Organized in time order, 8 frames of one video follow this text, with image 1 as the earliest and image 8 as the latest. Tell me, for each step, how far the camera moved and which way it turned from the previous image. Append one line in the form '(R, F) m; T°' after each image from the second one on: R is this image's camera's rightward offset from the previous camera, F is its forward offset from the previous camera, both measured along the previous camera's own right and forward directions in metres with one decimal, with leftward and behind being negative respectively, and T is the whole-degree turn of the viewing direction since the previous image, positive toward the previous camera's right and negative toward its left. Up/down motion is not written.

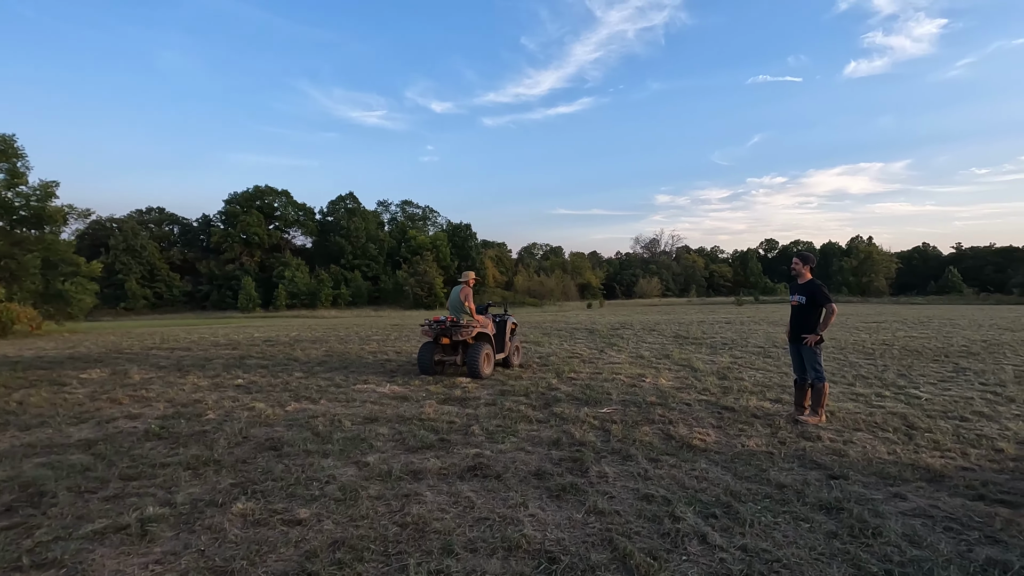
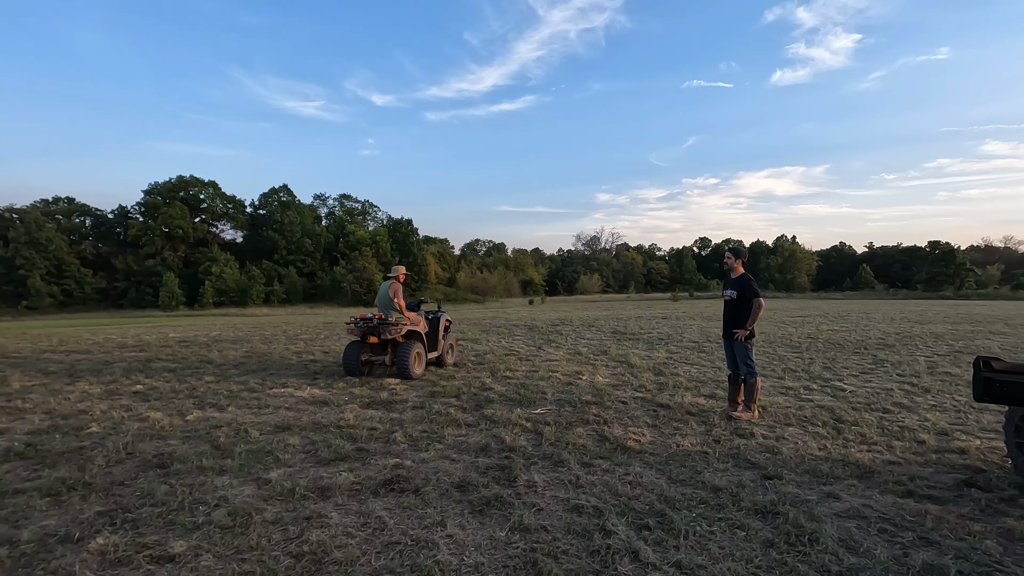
(+0.2, +0.3) m; +6°
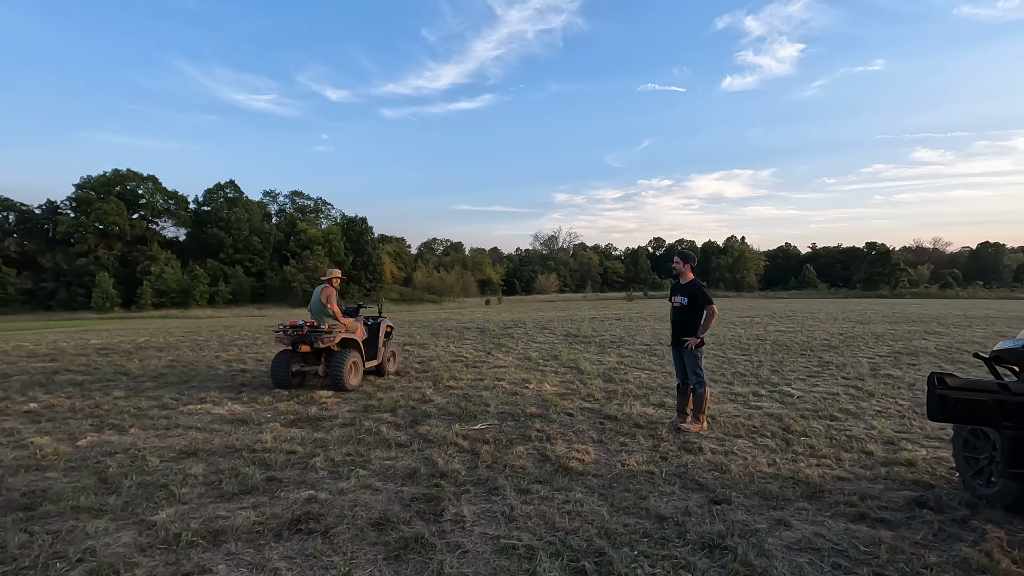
(+0.2, +0.4) m; +4°
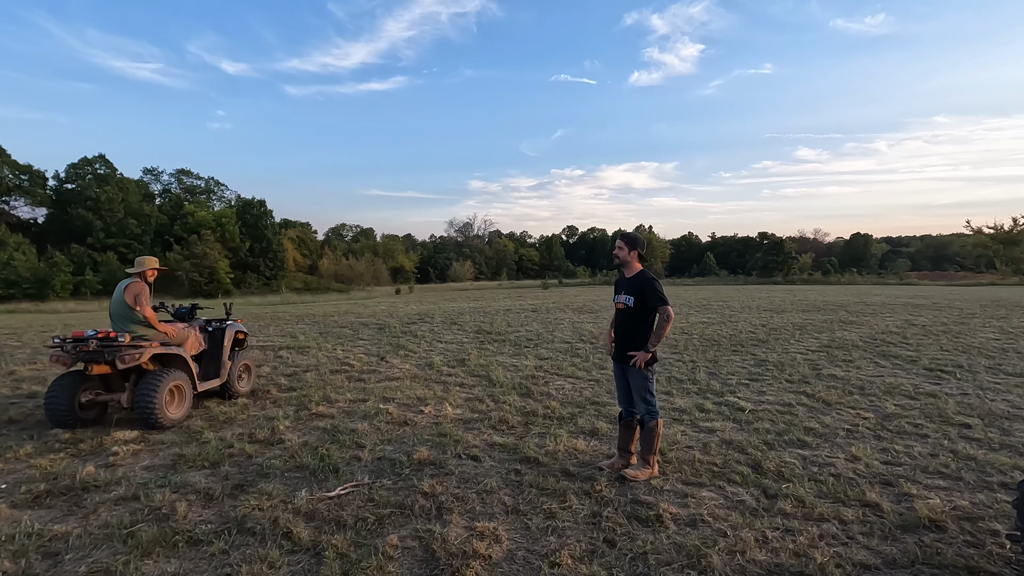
(+0.3, +1.5) m; +9°
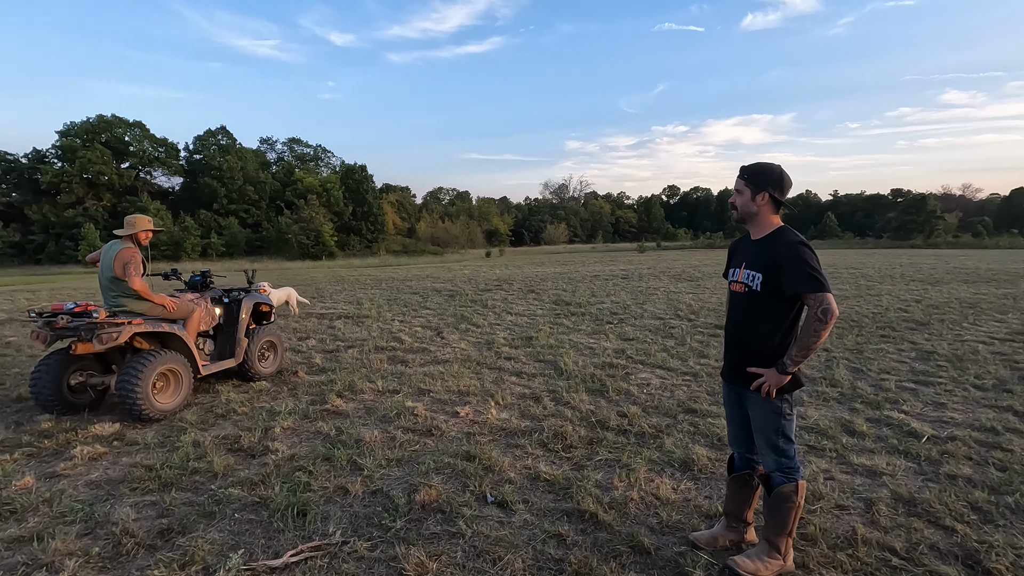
(+0.2, +1.4) m; -10°
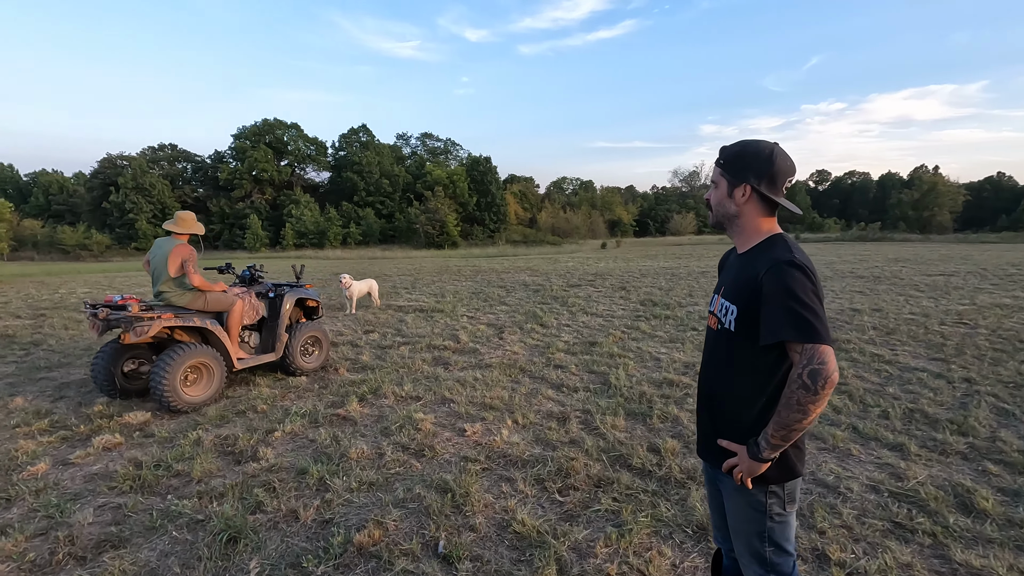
(+0.7, +0.6) m; -13°
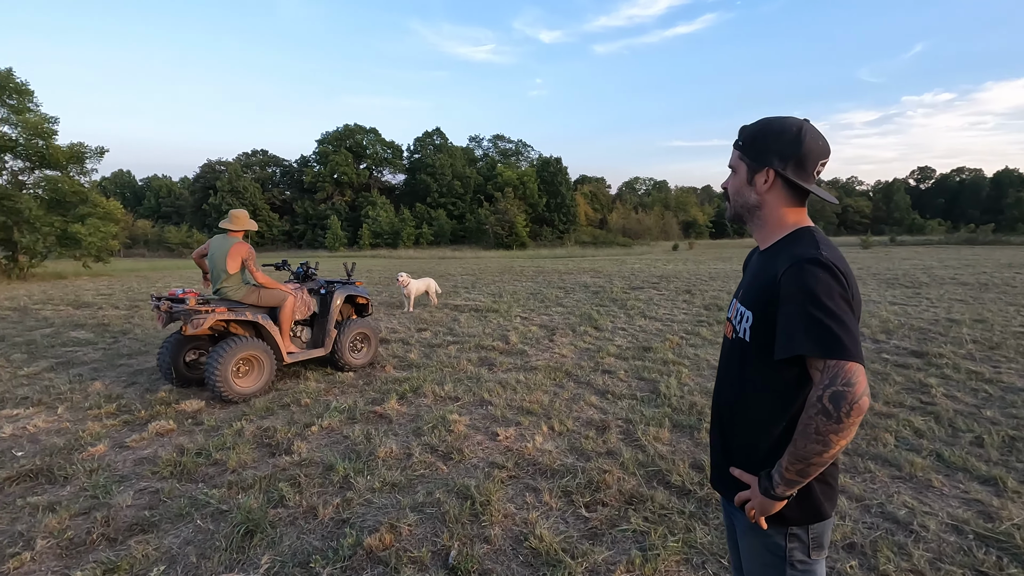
(+0.2, +0.2) m; -7°
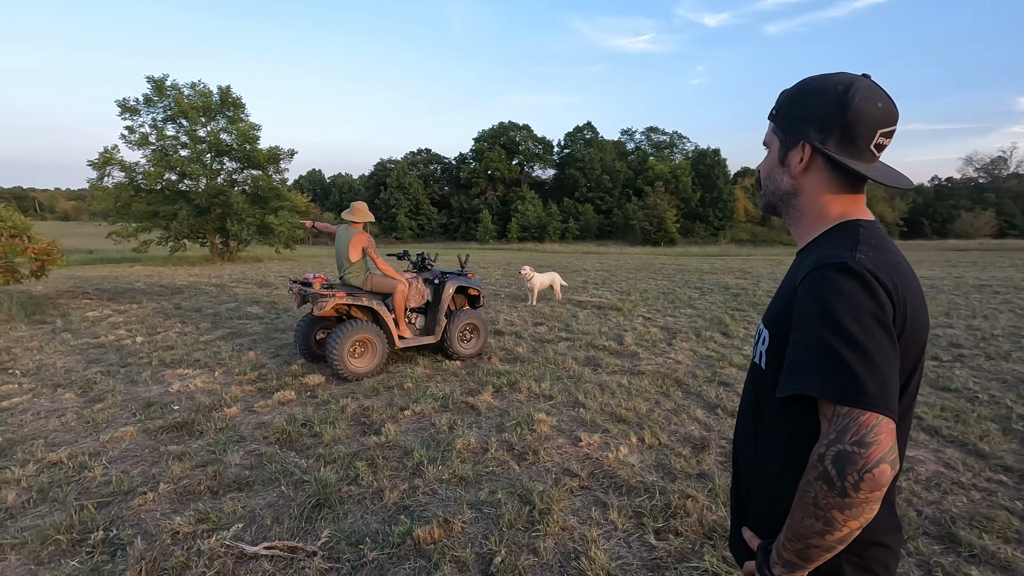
(+0.3, +0.2) m; -16°
